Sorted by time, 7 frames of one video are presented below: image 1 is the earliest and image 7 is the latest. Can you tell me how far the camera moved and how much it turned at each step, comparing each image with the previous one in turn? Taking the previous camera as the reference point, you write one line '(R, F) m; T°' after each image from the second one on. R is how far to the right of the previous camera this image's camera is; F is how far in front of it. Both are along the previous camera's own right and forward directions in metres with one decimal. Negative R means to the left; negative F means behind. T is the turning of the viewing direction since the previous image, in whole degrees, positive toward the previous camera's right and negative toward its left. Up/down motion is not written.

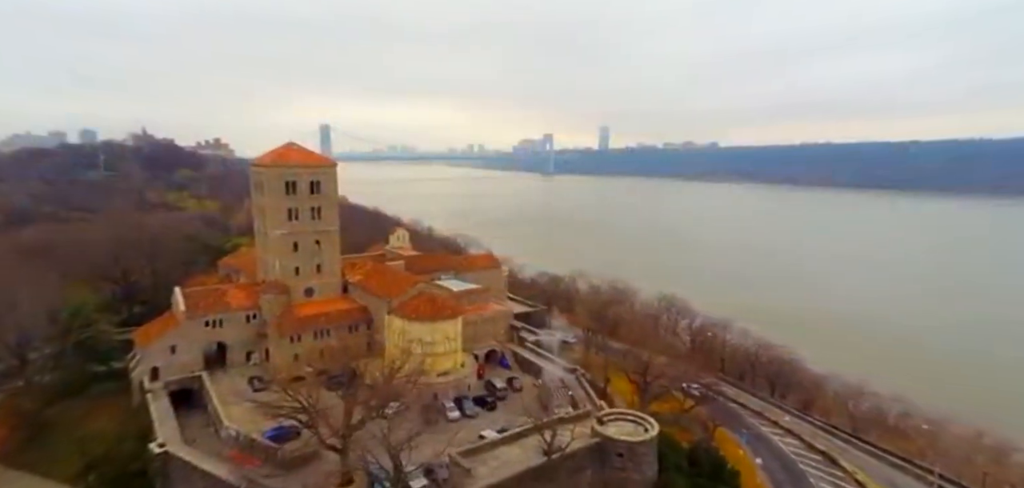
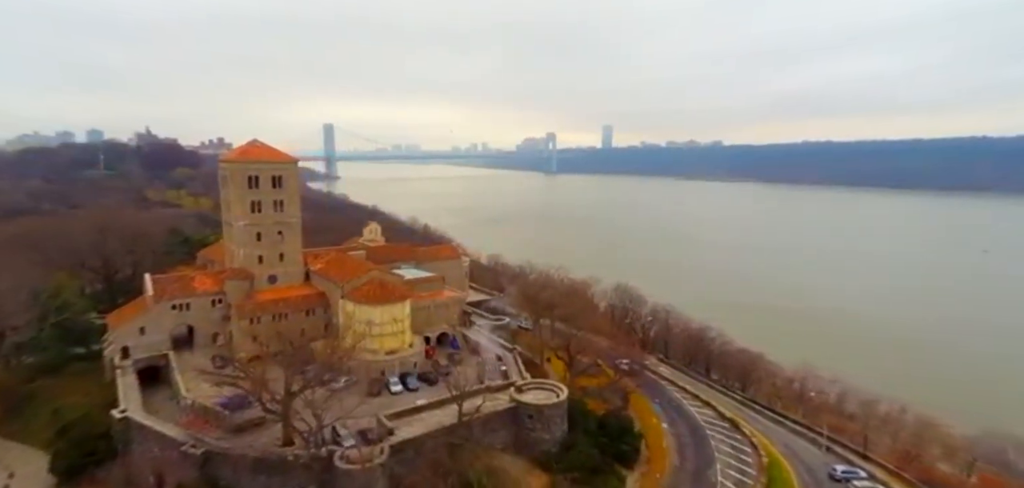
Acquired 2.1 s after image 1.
(+2.7, -1.8) m; 0°
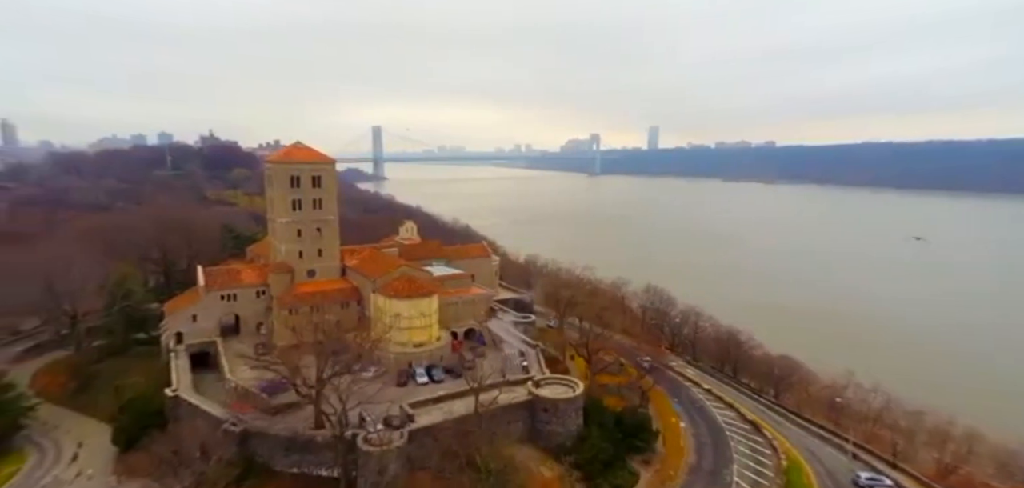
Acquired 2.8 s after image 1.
(+0.9, -0.6) m; -5°
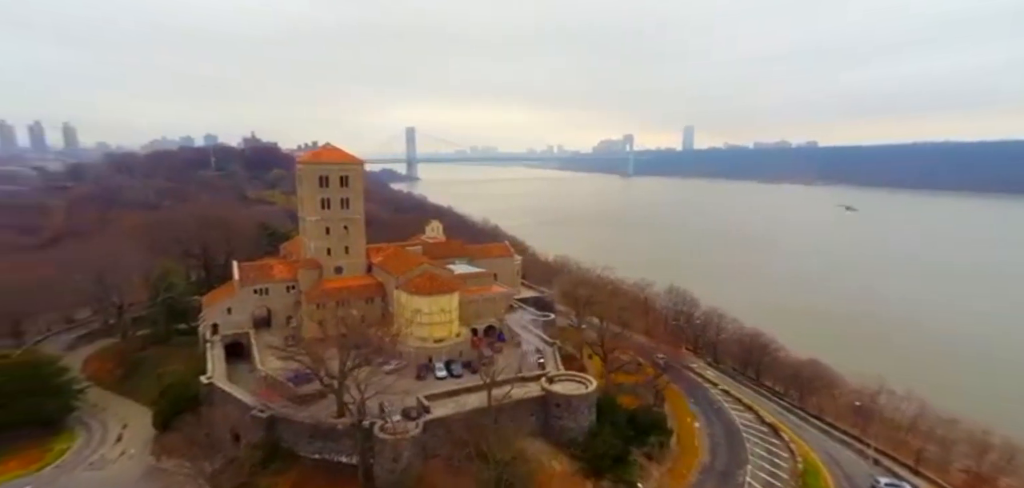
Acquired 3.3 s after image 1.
(+0.6, -0.4) m; -3°
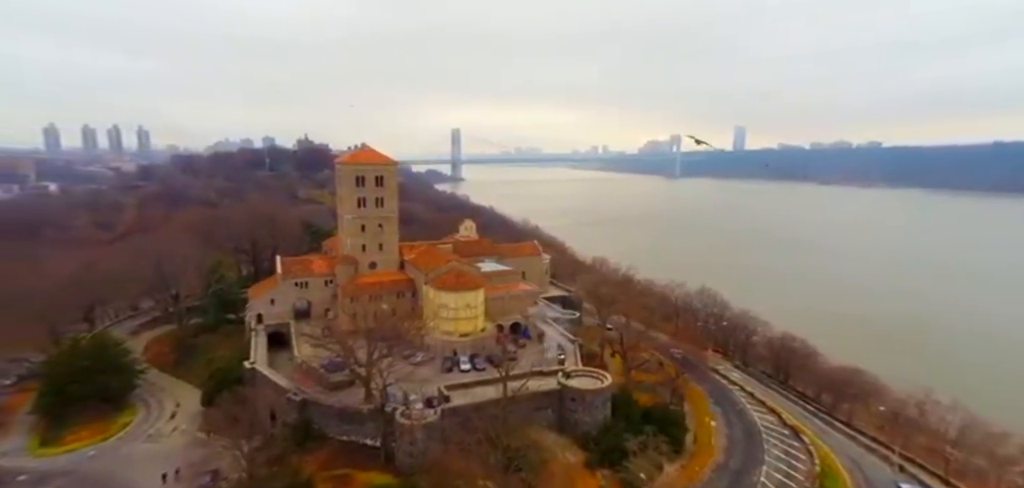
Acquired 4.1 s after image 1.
(+0.9, -0.7) m; -5°
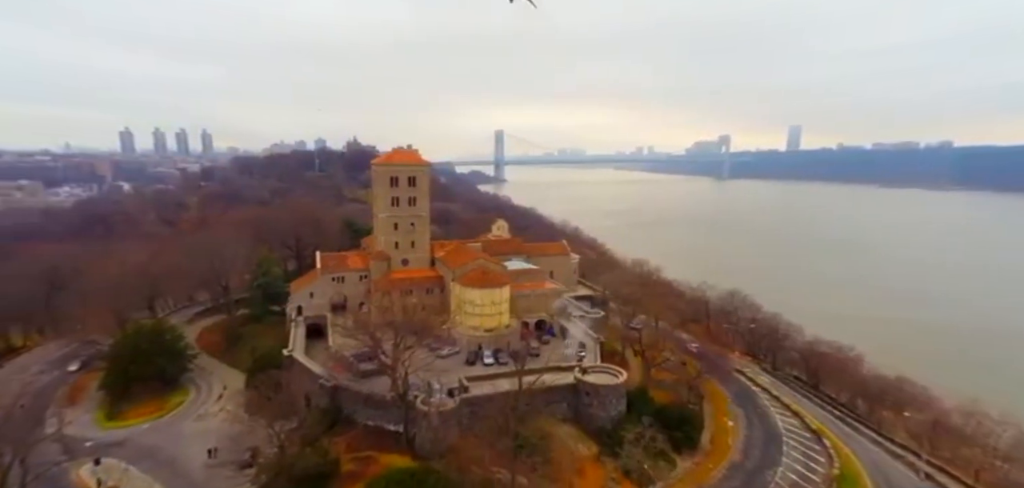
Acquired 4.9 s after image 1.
(+0.9, -0.7) m; -5°
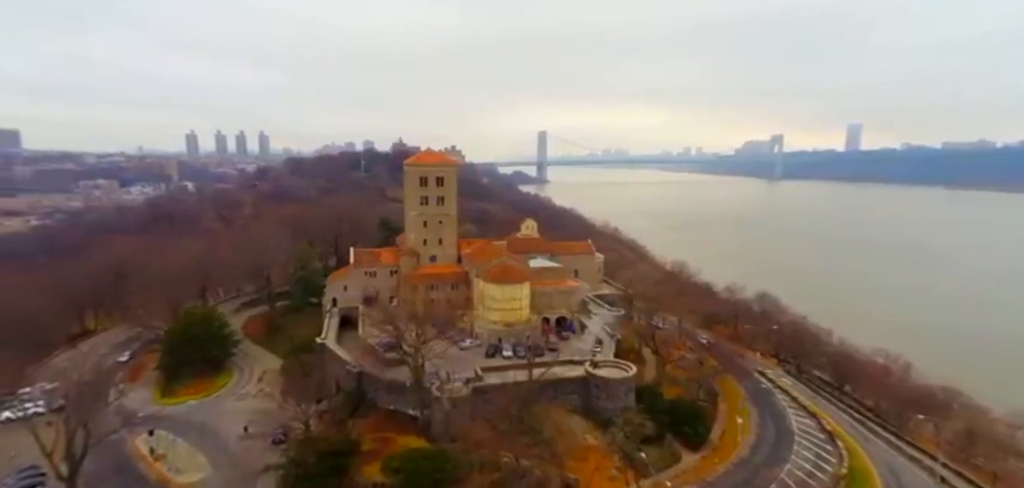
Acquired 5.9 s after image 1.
(+1.2, -0.9) m; -5°
